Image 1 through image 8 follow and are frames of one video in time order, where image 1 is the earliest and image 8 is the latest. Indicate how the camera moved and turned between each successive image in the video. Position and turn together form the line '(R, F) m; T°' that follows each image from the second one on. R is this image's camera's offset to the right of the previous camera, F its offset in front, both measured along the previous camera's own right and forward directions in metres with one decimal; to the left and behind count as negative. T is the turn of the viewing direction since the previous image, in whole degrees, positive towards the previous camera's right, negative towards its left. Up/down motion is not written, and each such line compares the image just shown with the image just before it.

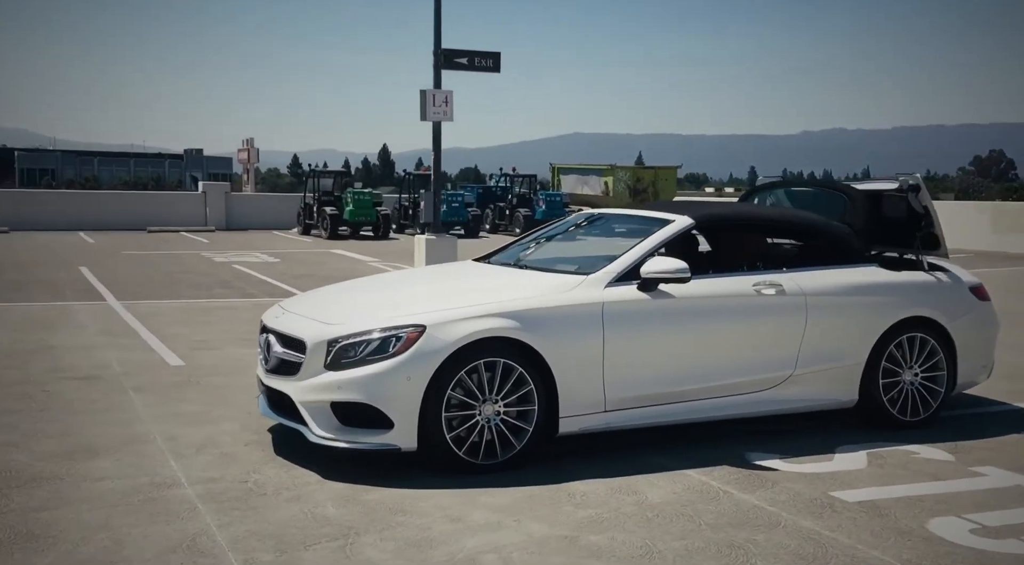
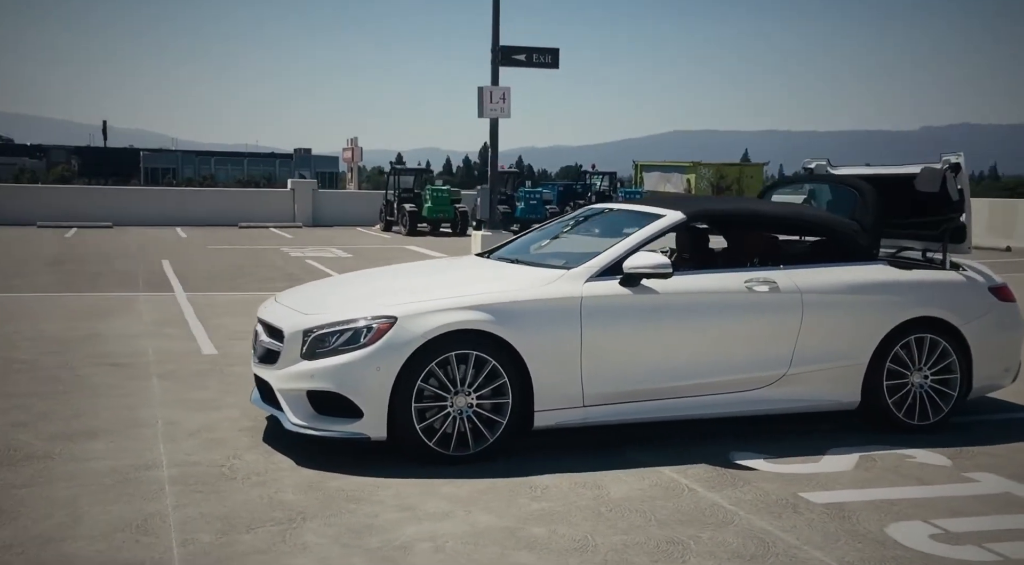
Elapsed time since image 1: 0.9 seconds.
(+0.5, 0.0) m; -5°
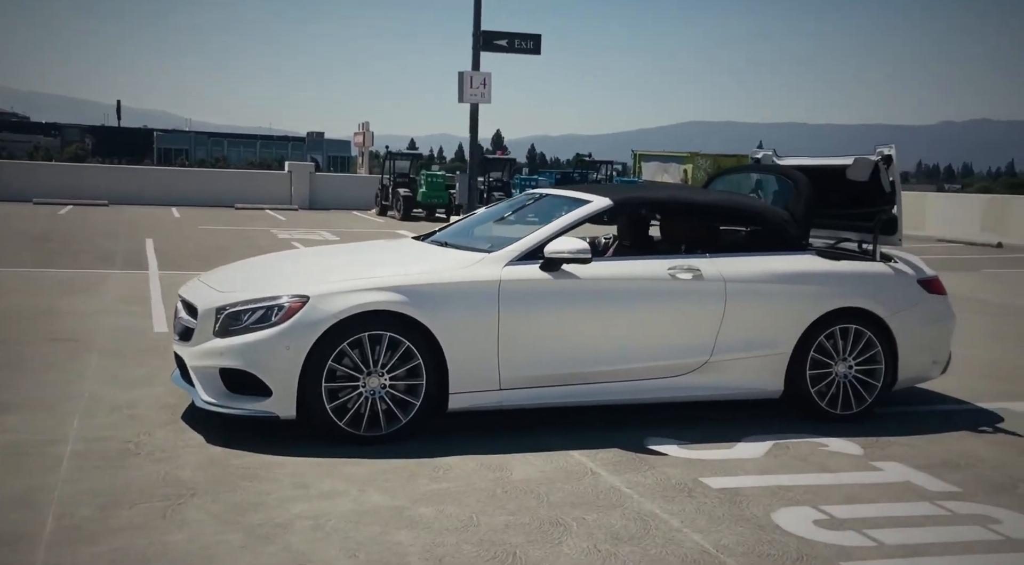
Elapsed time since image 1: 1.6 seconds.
(+0.4, 0.0) m; +1°
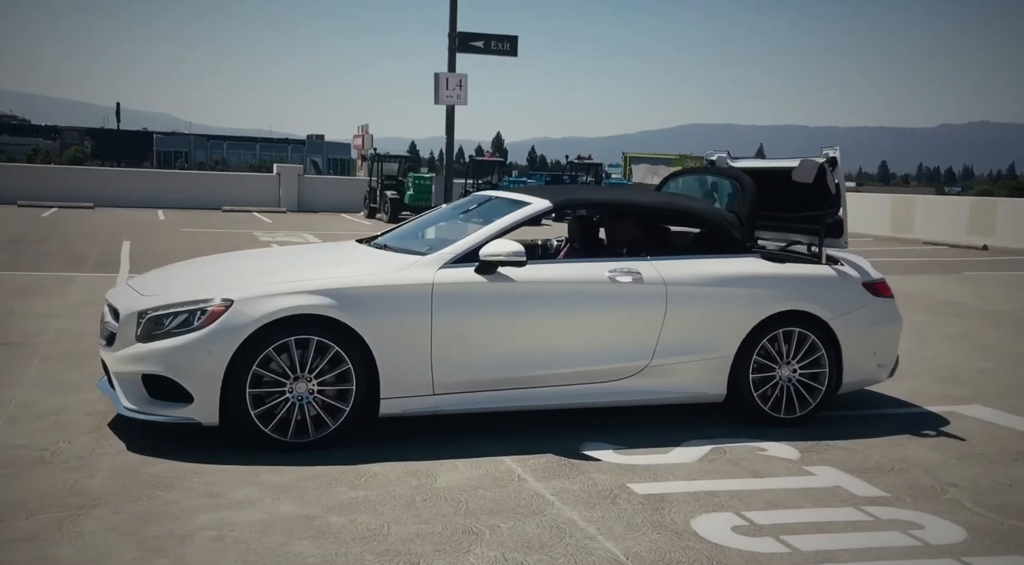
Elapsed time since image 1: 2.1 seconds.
(+0.3, +0.1) m; +1°
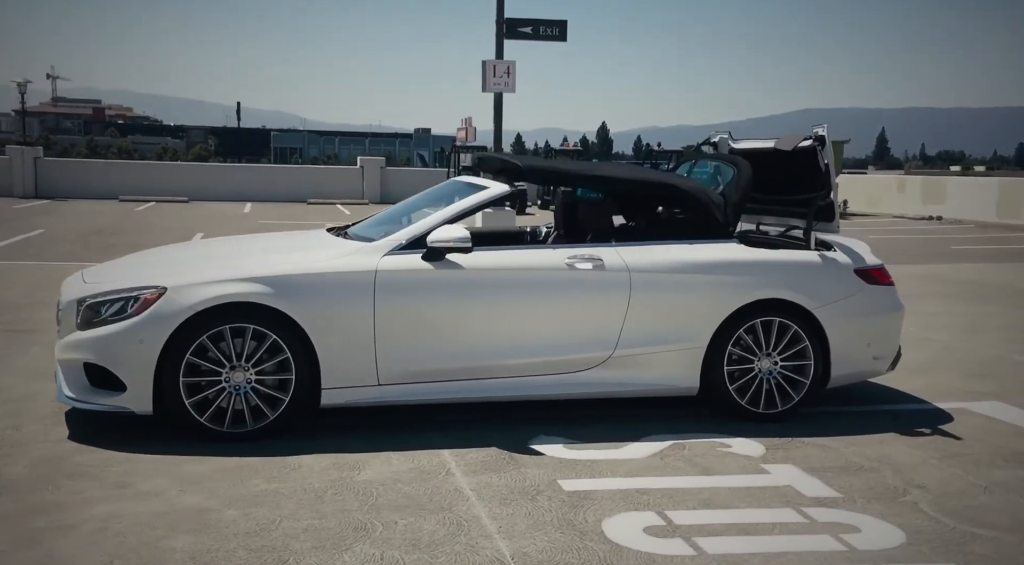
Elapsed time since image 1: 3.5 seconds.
(+0.7, +0.2) m; -5°
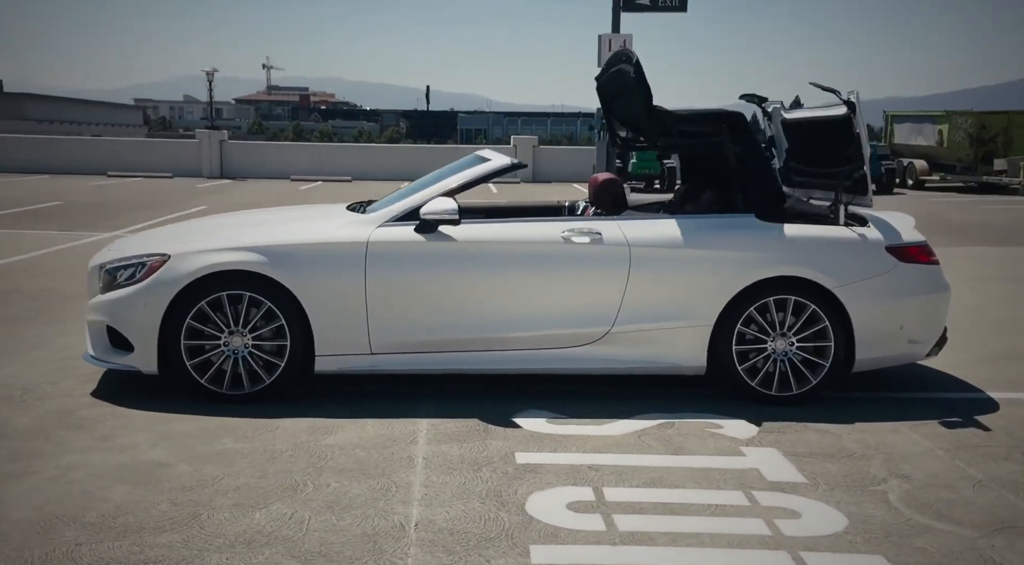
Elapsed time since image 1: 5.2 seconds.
(+0.8, +0.1) m; -9°
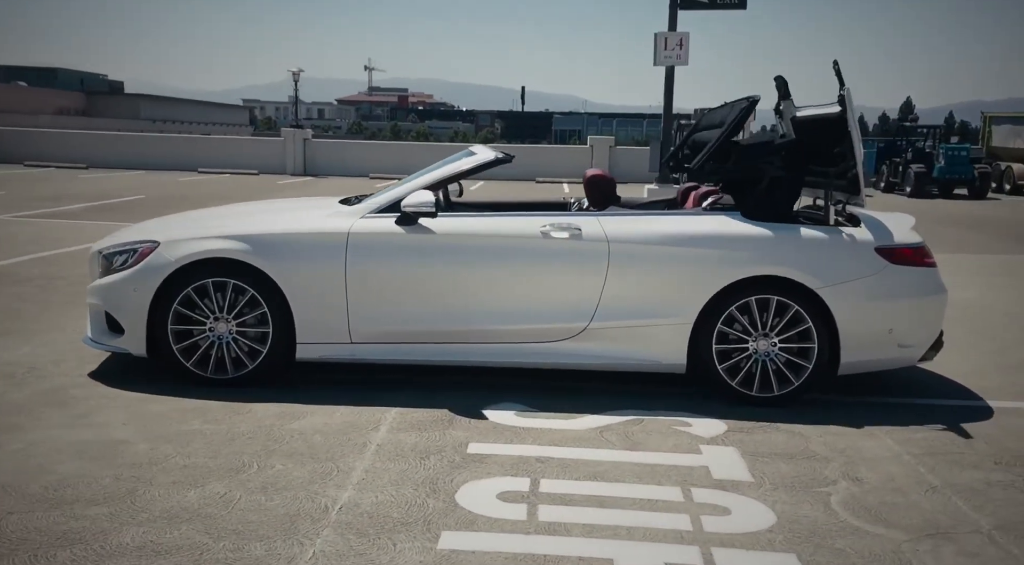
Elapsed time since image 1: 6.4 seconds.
(+0.5, 0.0) m; -4°
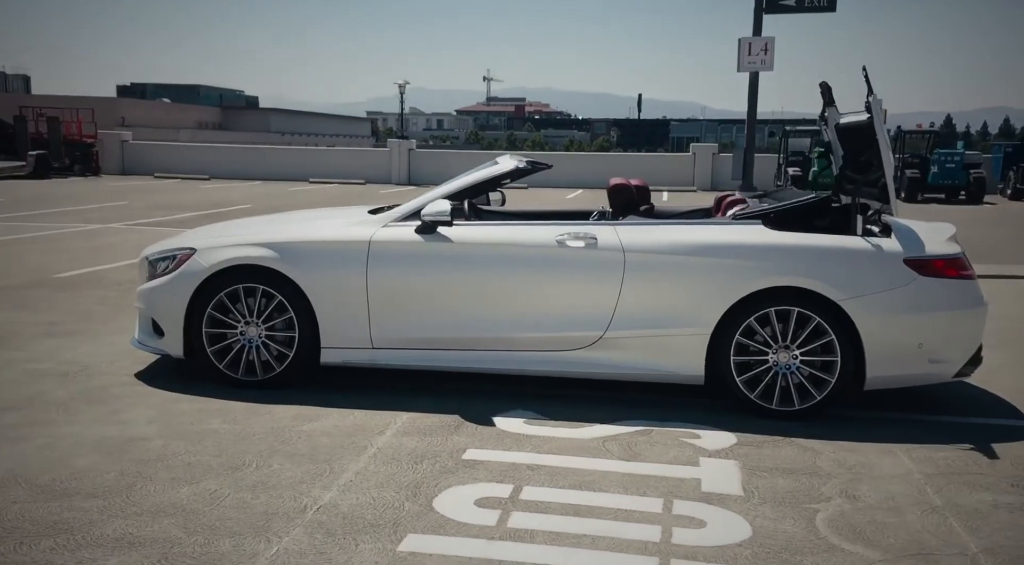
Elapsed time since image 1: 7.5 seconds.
(+0.4, 0.0) m; -6°
